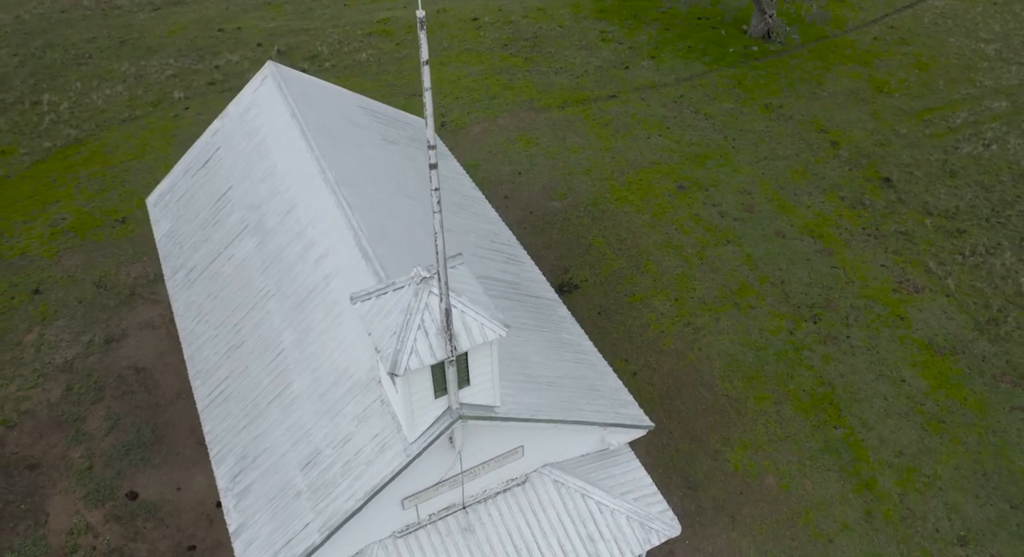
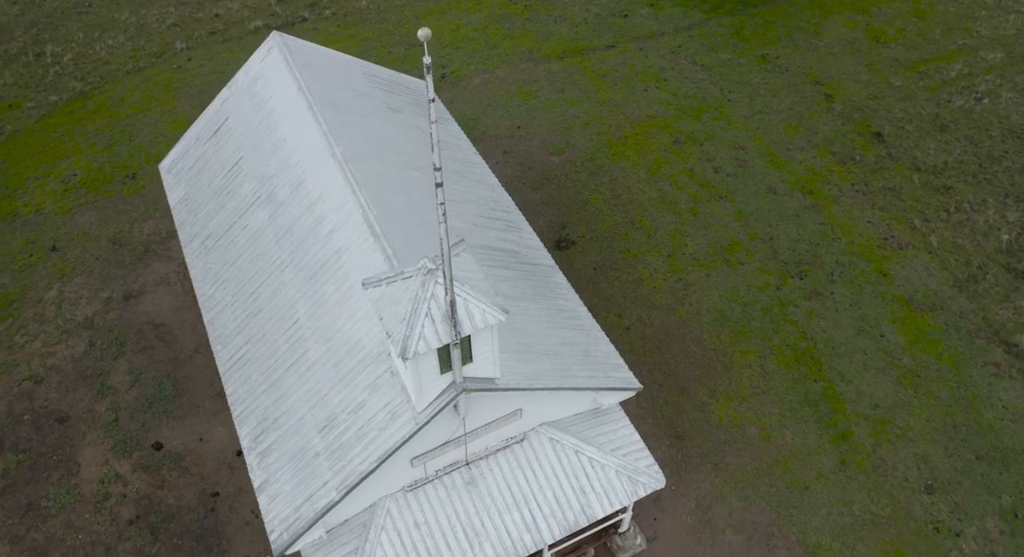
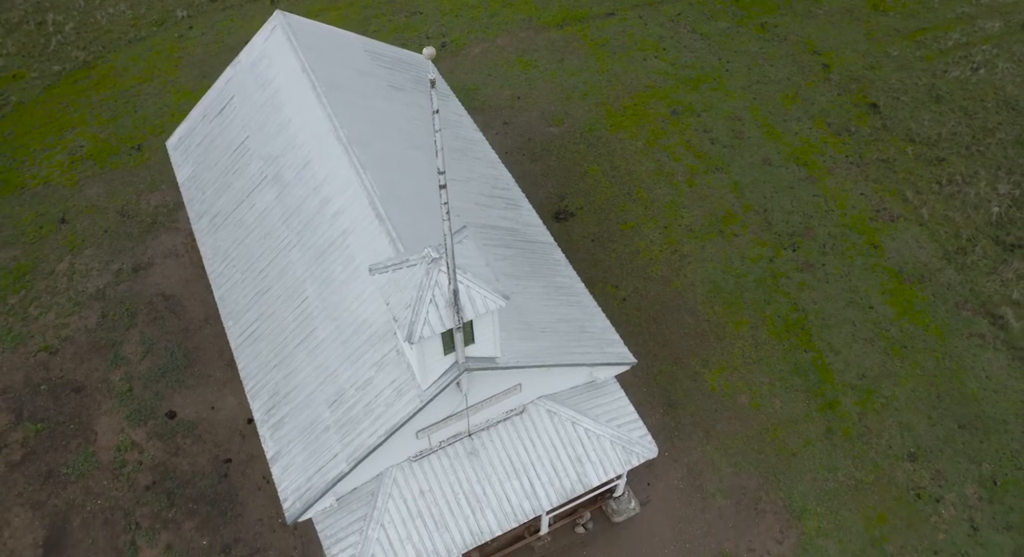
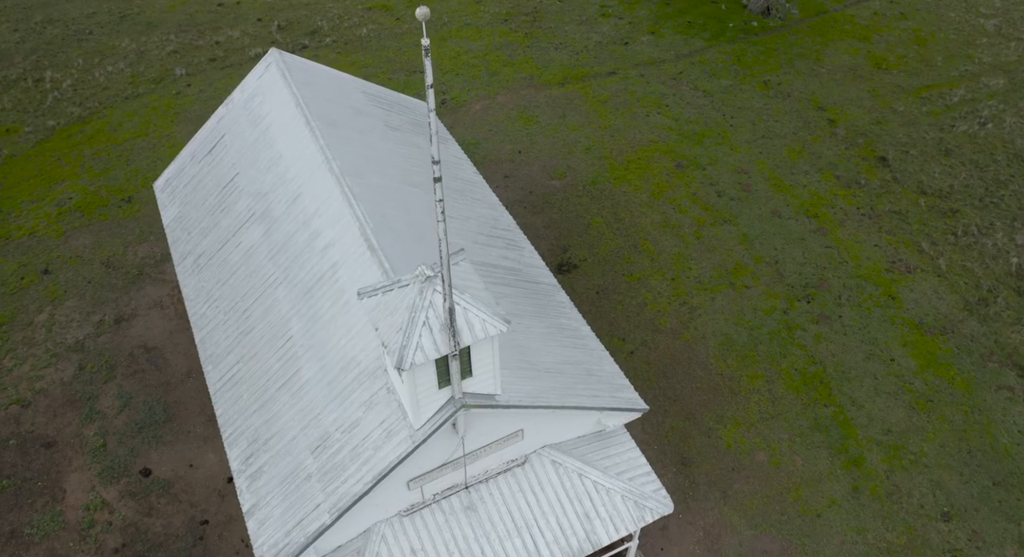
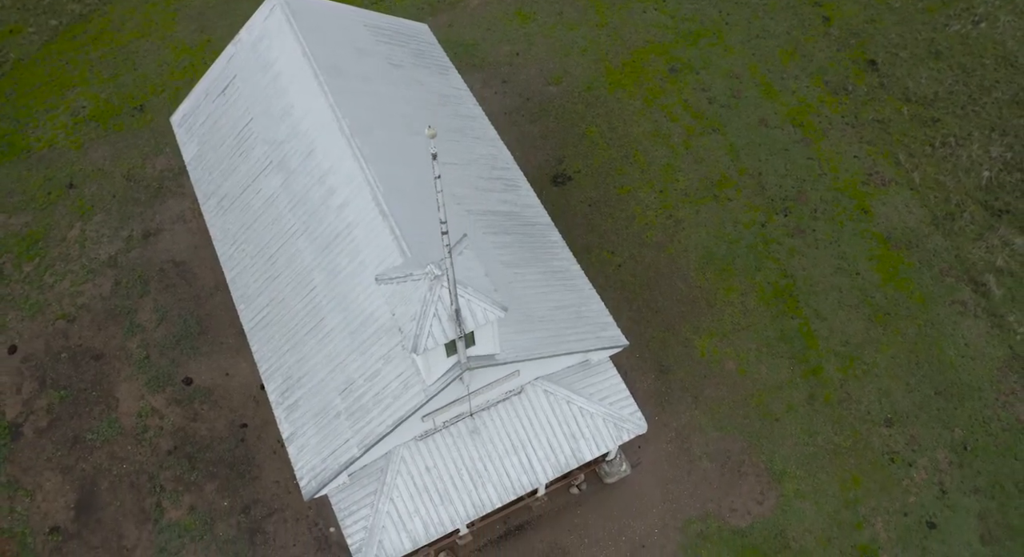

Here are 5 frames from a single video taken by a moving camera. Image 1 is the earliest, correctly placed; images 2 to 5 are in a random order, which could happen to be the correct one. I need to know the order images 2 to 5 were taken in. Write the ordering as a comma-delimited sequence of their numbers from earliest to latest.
4, 2, 3, 5
